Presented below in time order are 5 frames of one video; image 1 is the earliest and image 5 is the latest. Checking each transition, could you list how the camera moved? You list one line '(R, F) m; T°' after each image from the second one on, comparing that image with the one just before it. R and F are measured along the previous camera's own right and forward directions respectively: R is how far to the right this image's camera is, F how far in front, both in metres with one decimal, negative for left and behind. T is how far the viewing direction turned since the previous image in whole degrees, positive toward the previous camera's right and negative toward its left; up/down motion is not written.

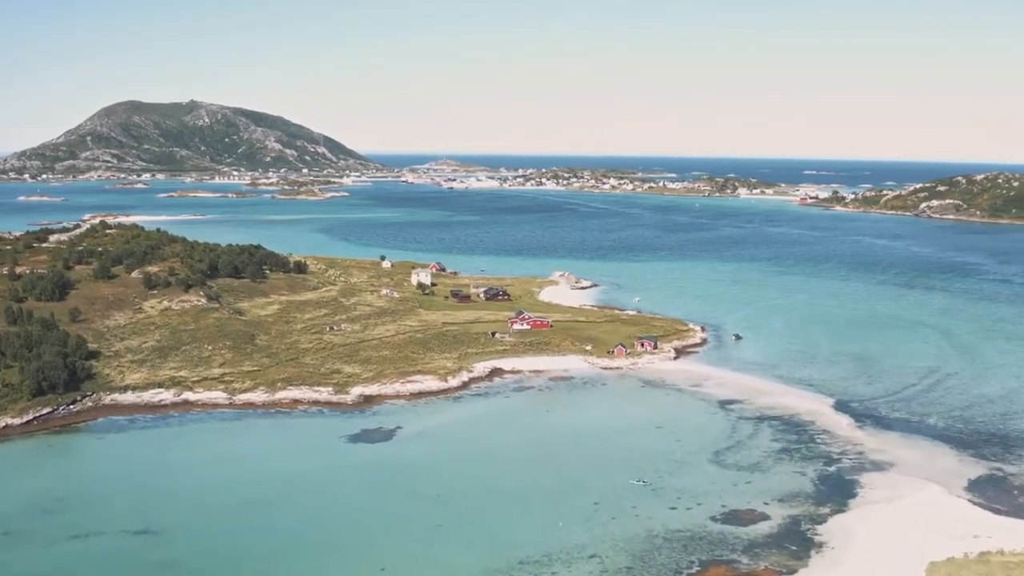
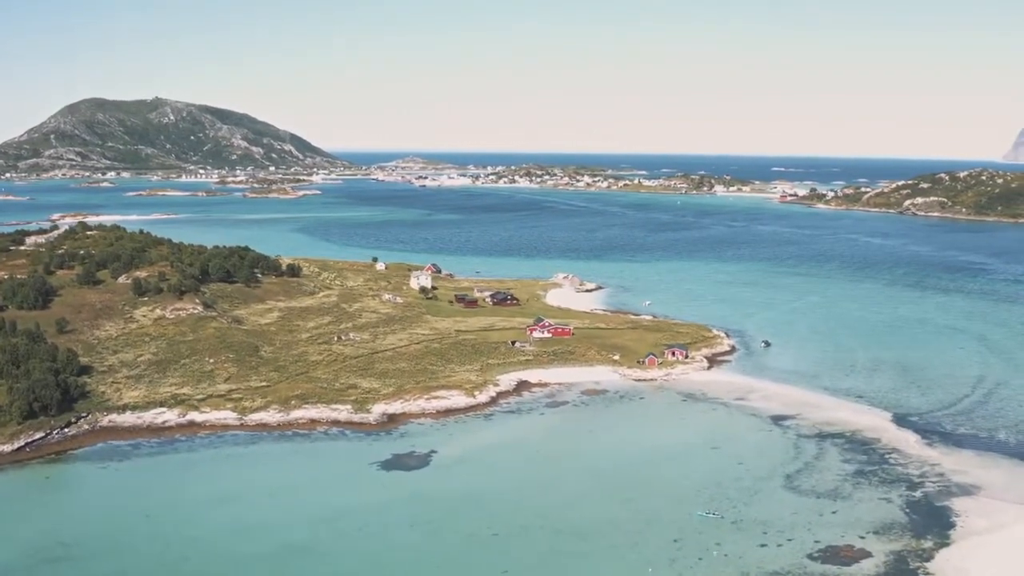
(-2.4, +2.5) m; +2°
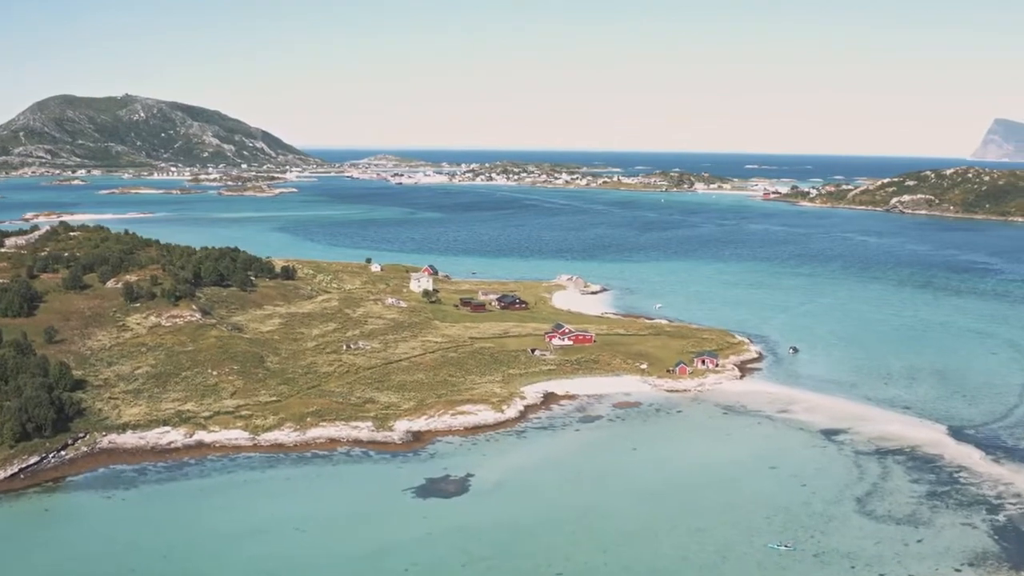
(-2.0, +2.1) m; +1°
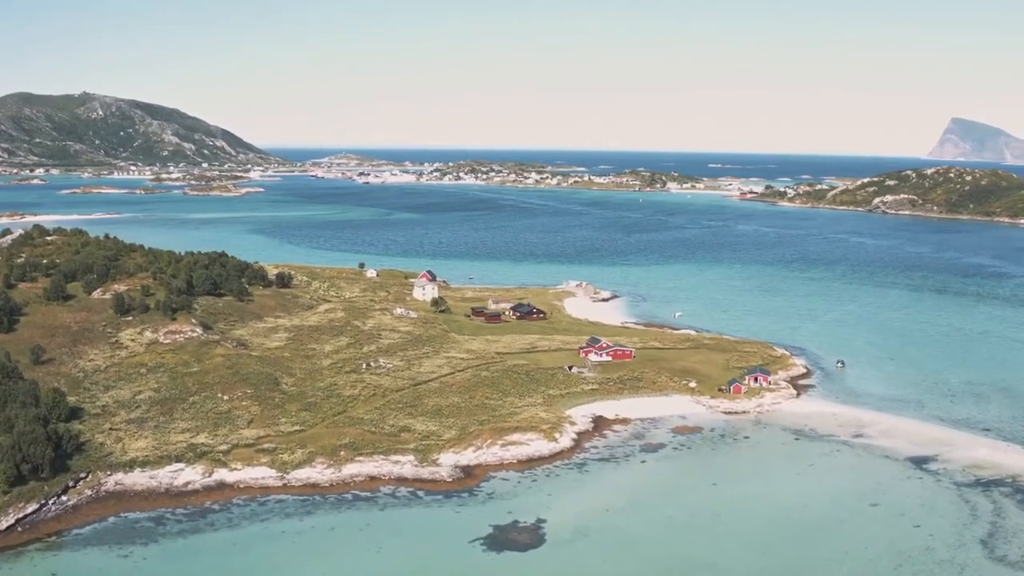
(-2.9, +3.1) m; +2°
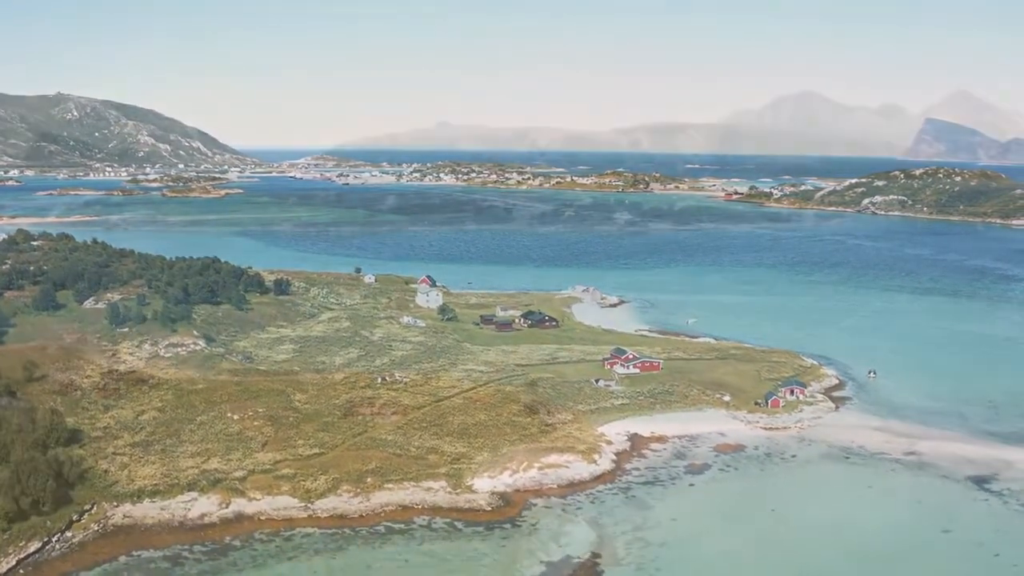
(-1.8, +1.8) m; +1°
